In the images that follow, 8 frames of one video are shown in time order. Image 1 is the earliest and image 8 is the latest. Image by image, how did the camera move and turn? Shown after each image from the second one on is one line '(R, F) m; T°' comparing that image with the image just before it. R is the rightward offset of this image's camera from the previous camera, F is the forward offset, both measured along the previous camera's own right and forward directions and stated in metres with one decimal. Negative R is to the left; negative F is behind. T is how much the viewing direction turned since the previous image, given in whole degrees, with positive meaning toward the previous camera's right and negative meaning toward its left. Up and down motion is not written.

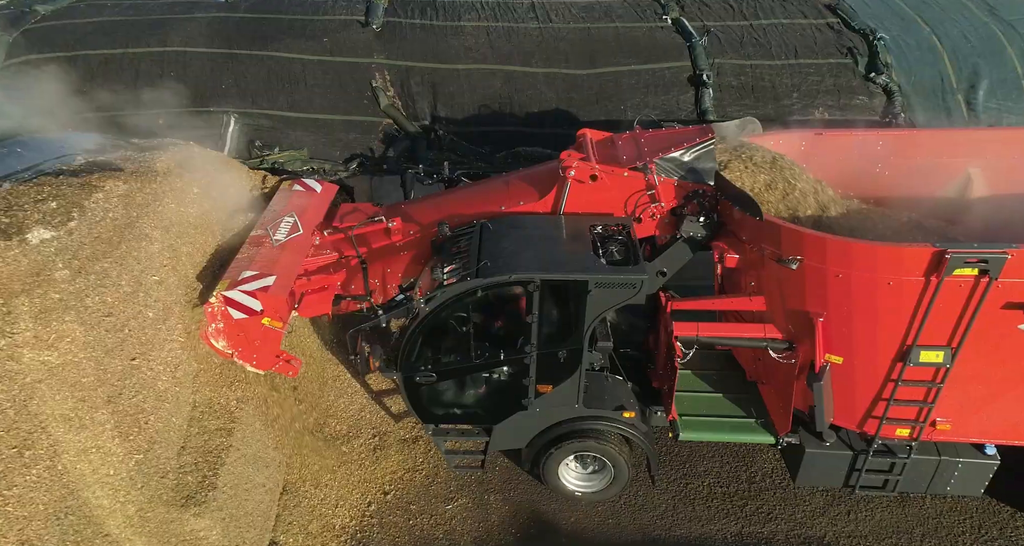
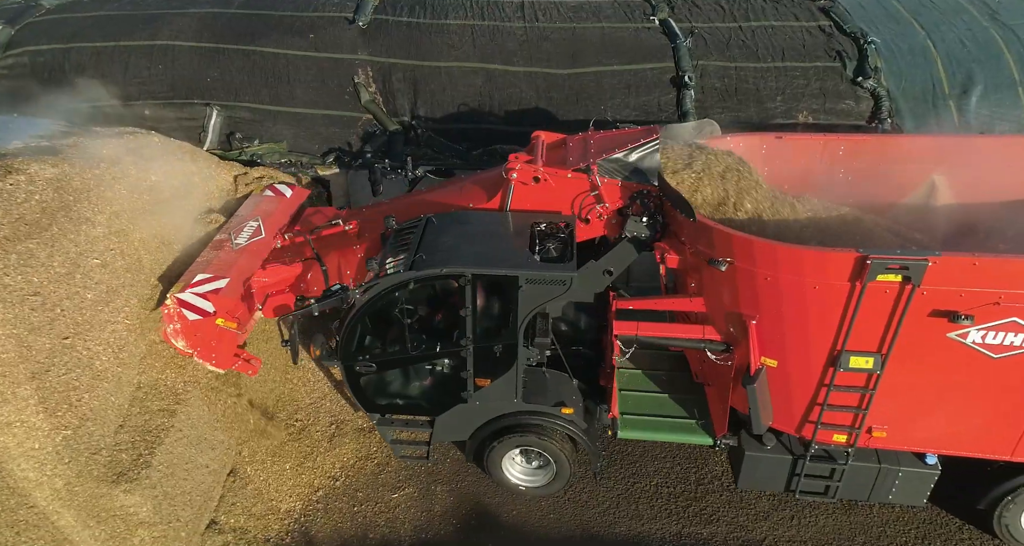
(+0.6, 0.0) m; -2°
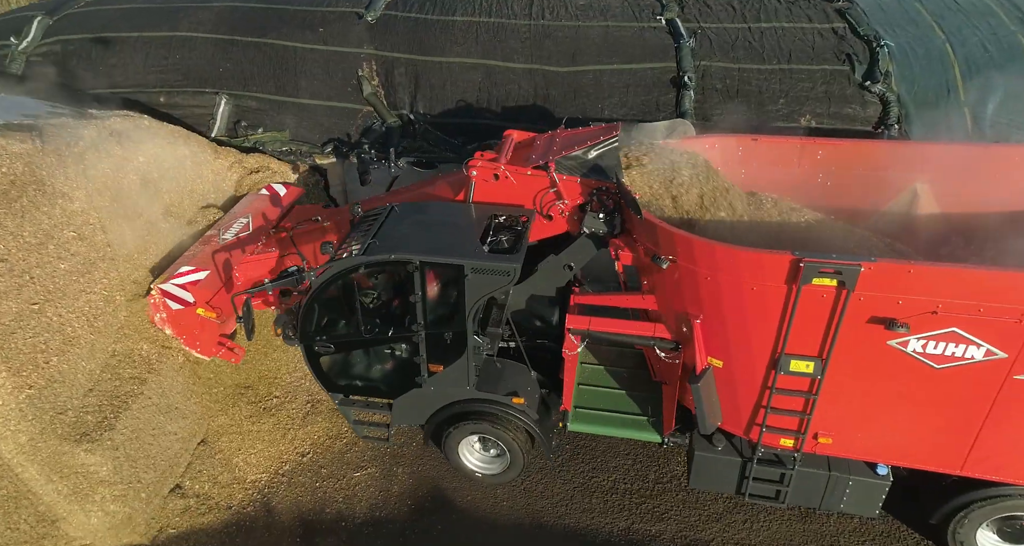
(+0.6, -0.1) m; -4°
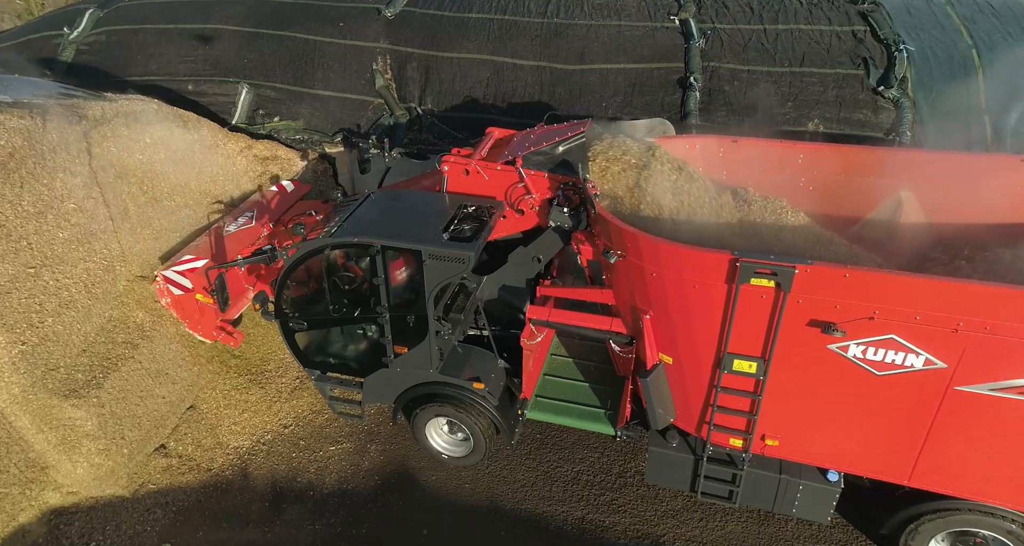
(+0.6, -0.1) m; -4°
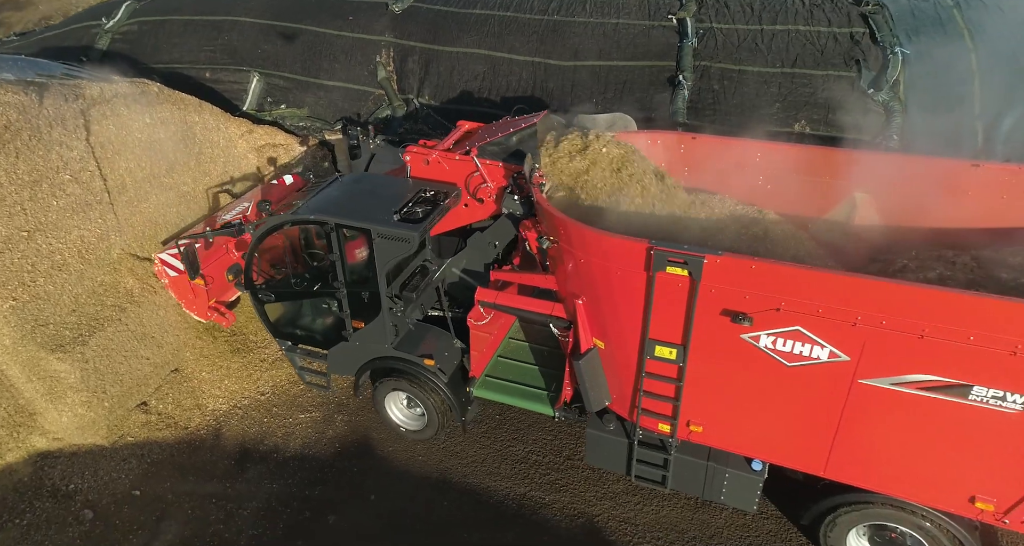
(+0.7, -0.2) m; -4°
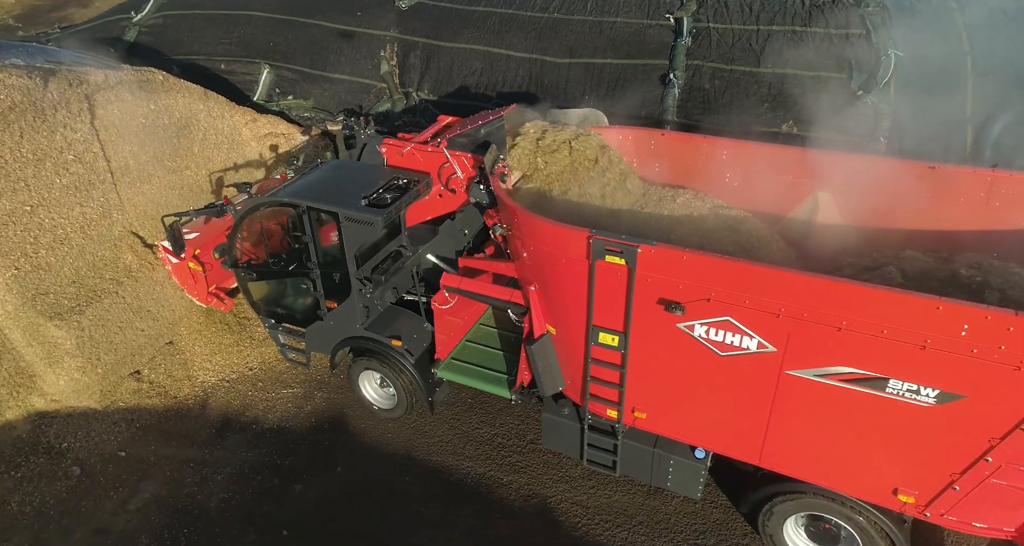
(+0.6, -0.2) m; -3°
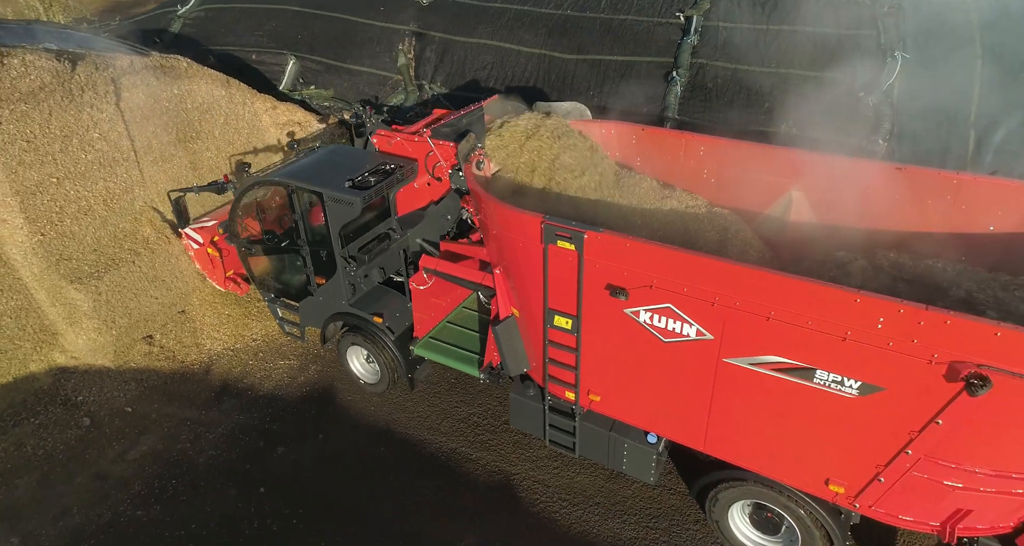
(+0.6, -0.2) m; -4°
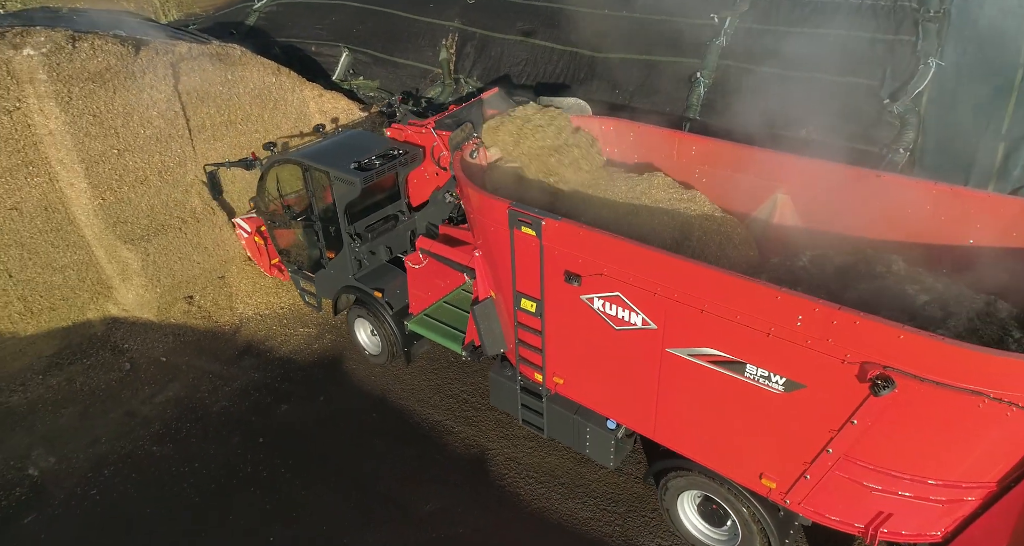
(+0.8, -0.2) m; -7°
